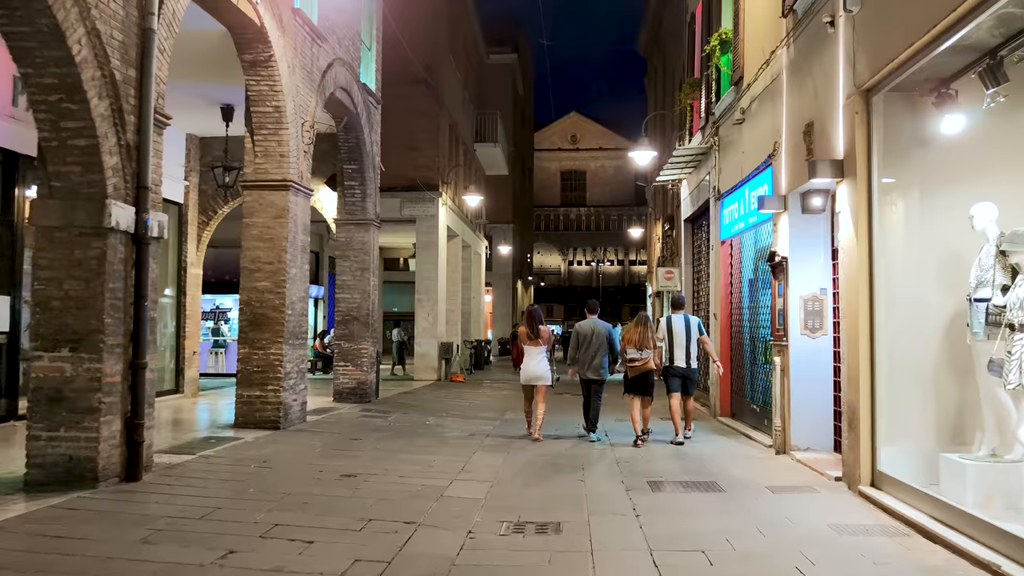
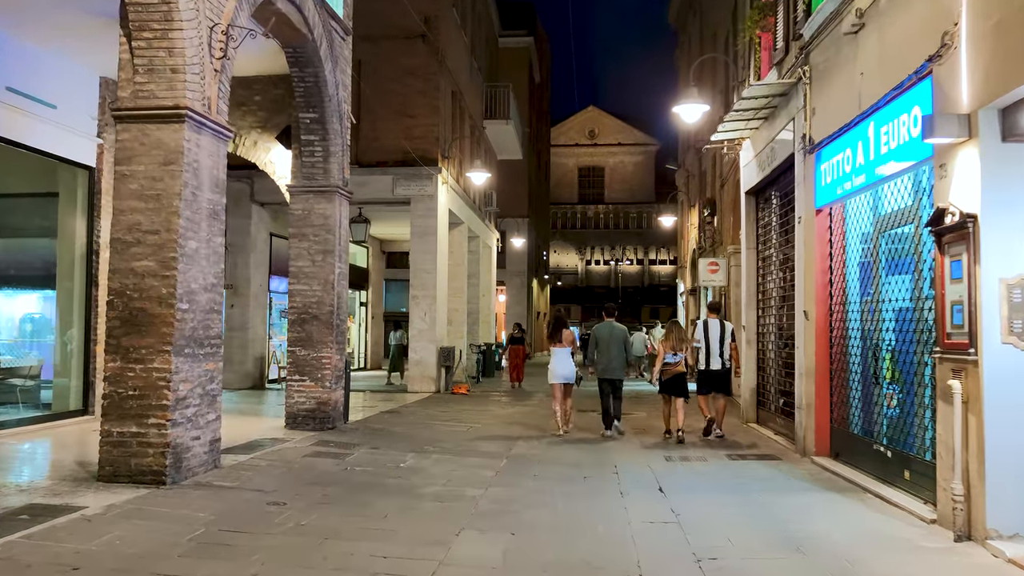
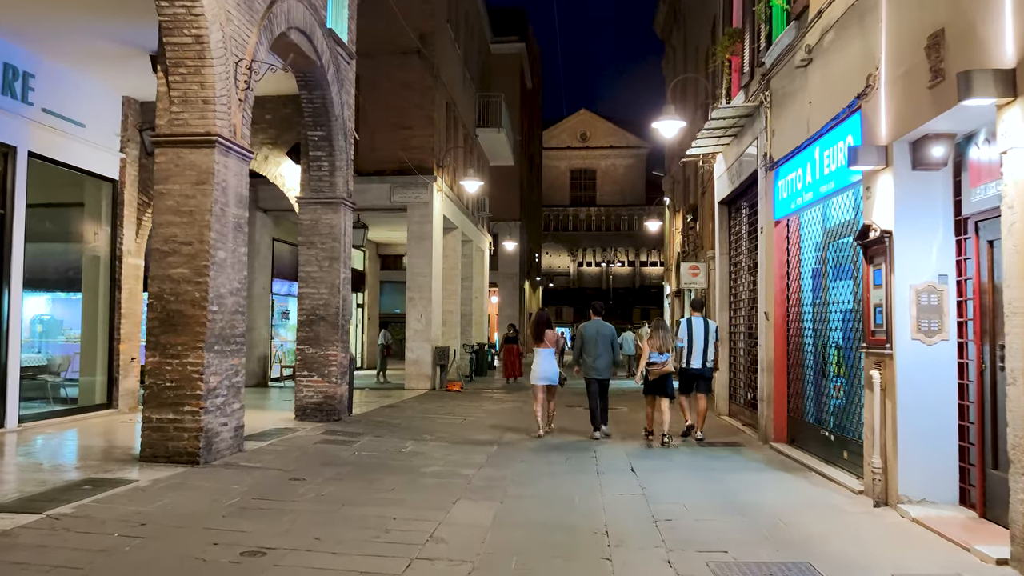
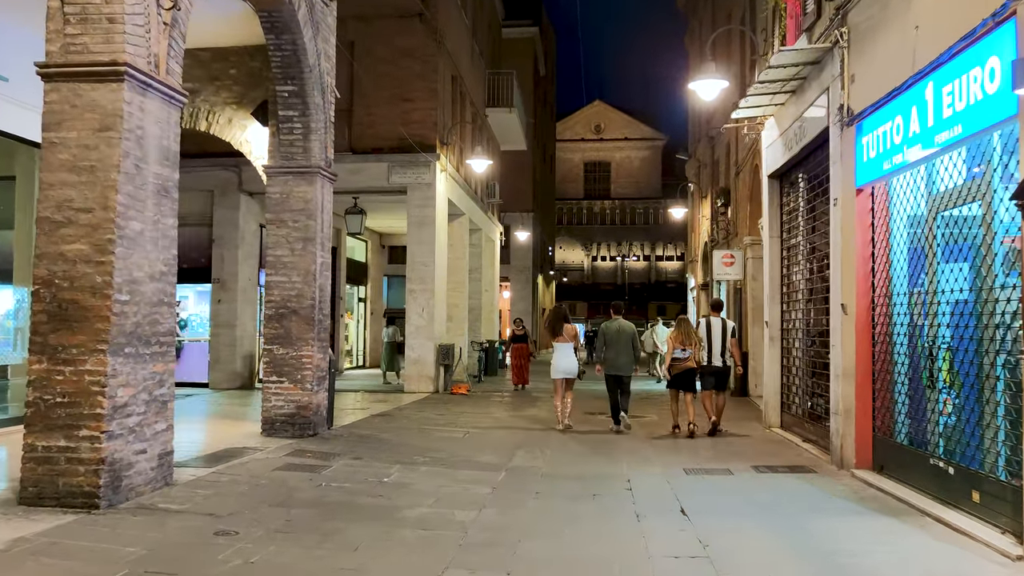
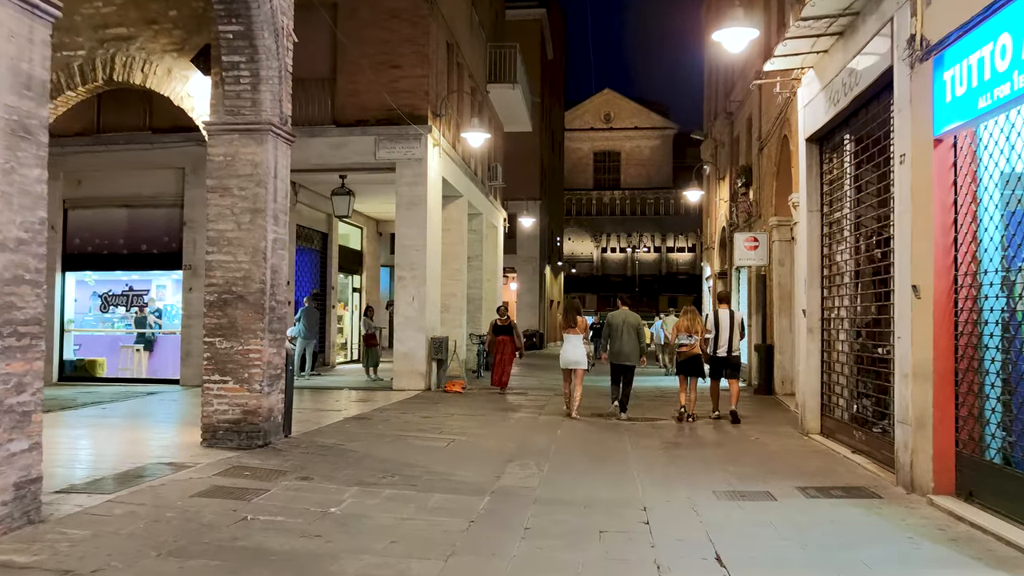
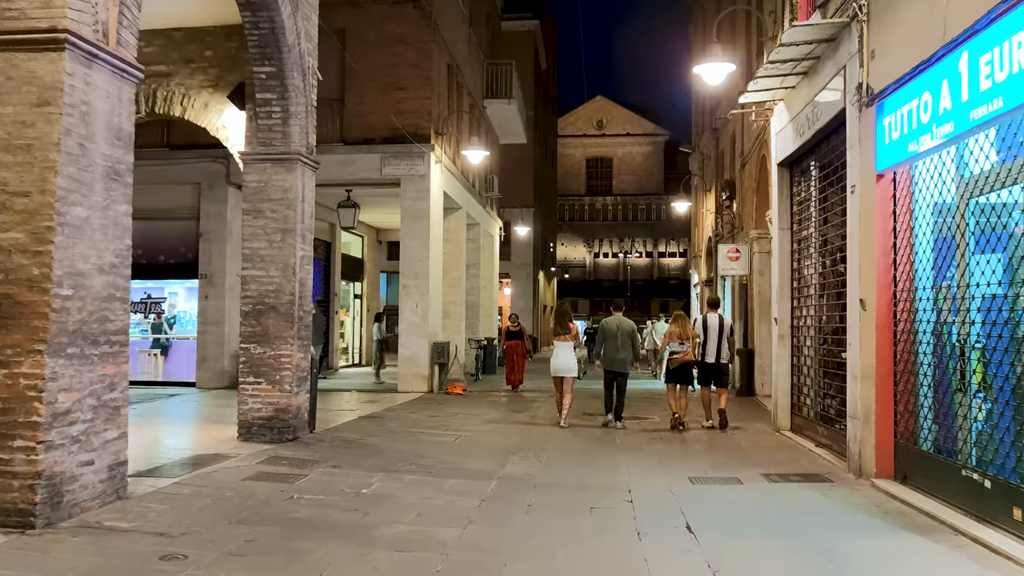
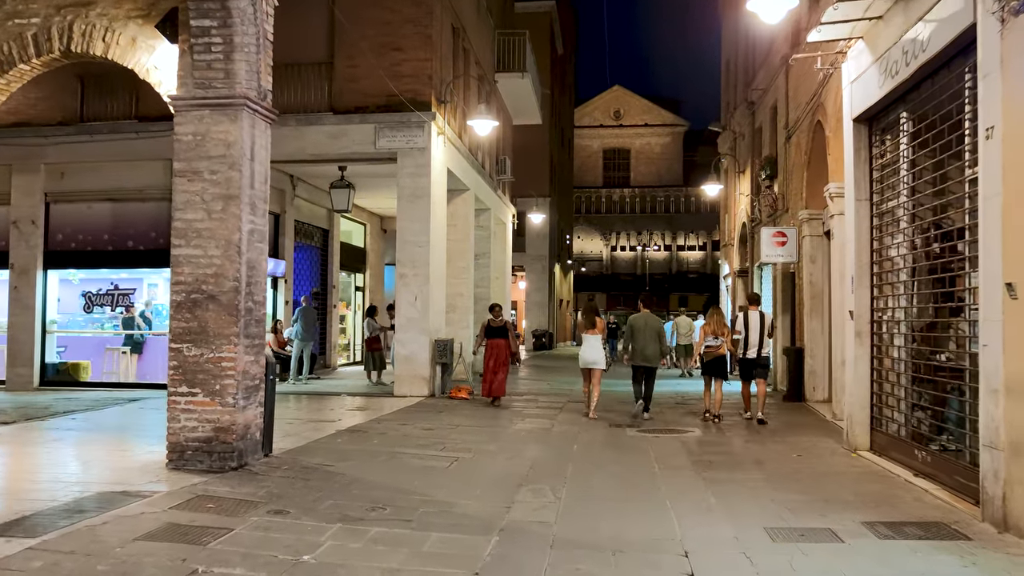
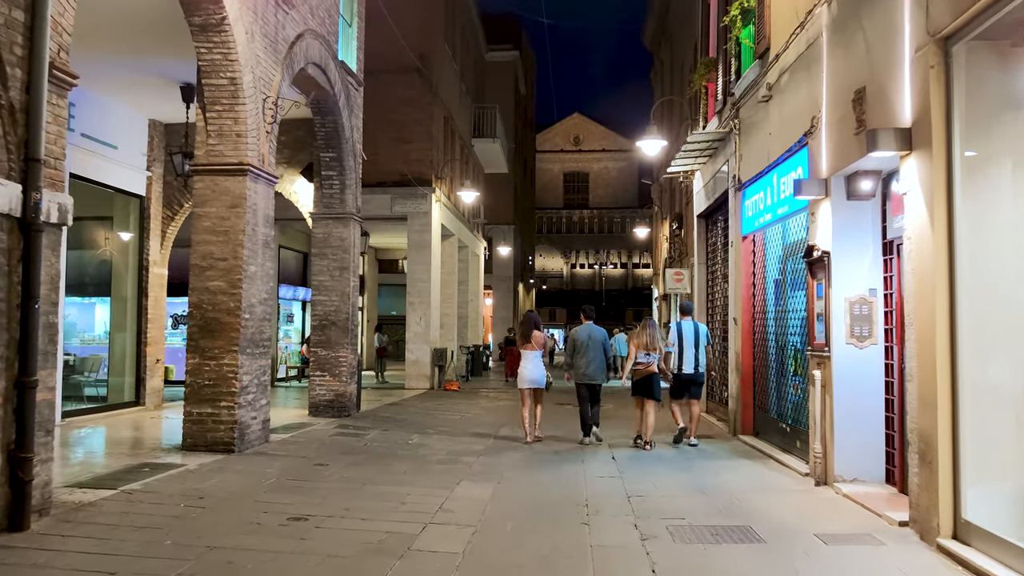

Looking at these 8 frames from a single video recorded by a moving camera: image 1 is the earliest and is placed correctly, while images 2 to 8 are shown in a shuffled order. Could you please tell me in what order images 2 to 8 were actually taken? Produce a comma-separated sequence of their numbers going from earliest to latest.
8, 3, 2, 4, 6, 5, 7
